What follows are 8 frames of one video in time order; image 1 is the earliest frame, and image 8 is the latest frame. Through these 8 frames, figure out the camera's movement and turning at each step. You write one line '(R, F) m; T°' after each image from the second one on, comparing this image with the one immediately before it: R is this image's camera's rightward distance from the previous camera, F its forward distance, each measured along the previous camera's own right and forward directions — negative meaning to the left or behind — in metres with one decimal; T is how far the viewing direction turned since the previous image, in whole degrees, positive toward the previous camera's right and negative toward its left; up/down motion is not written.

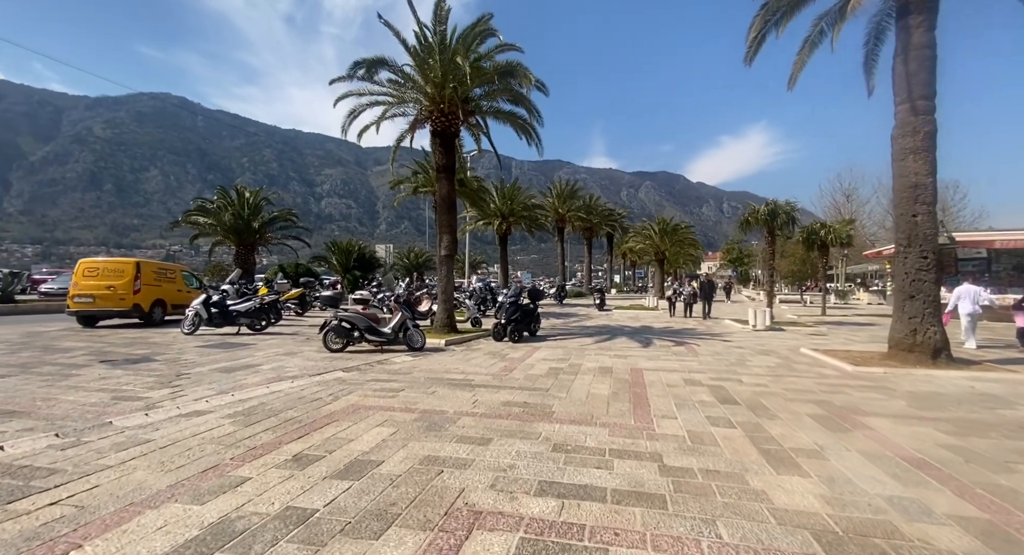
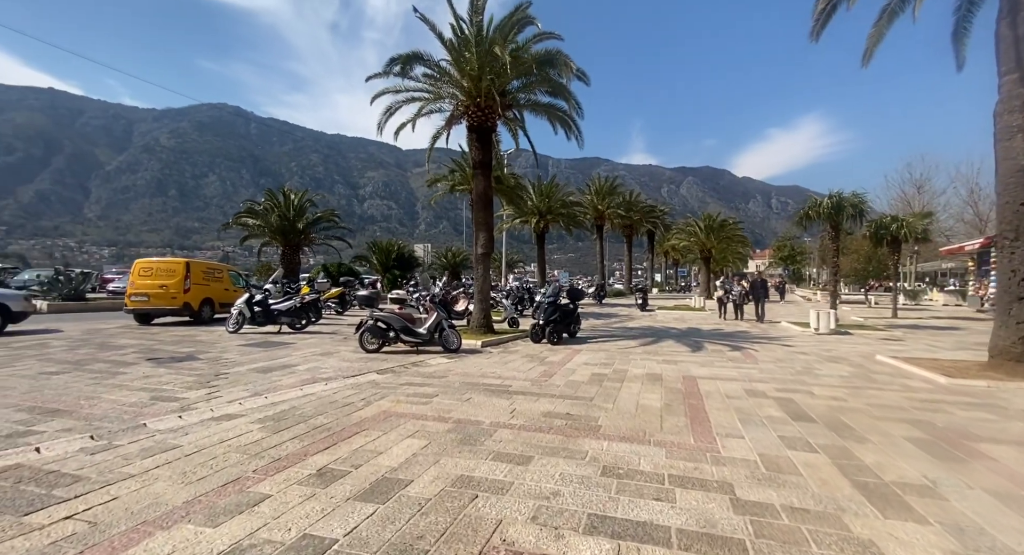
(0.0, +0.5) m; -4°
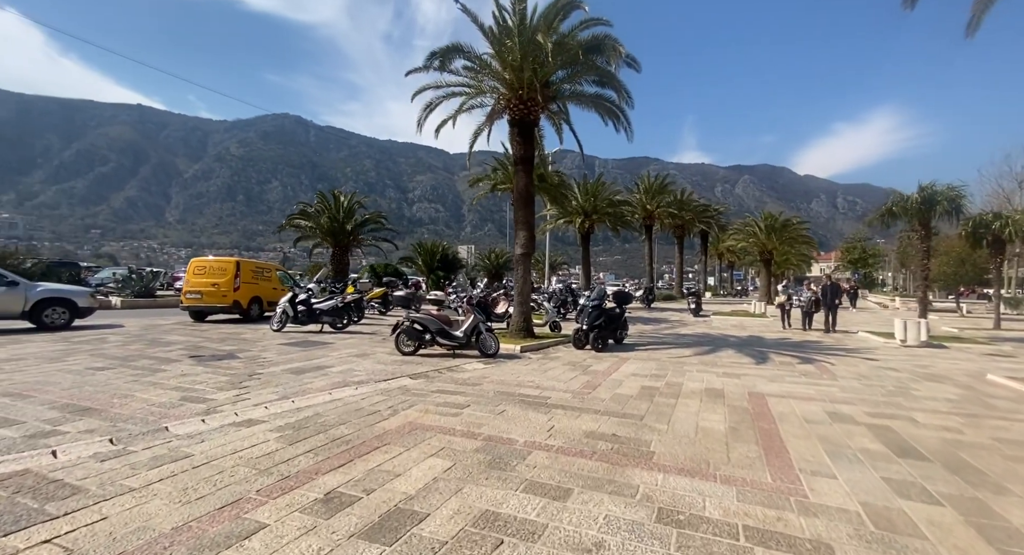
(+0.1, +0.6) m; -5°
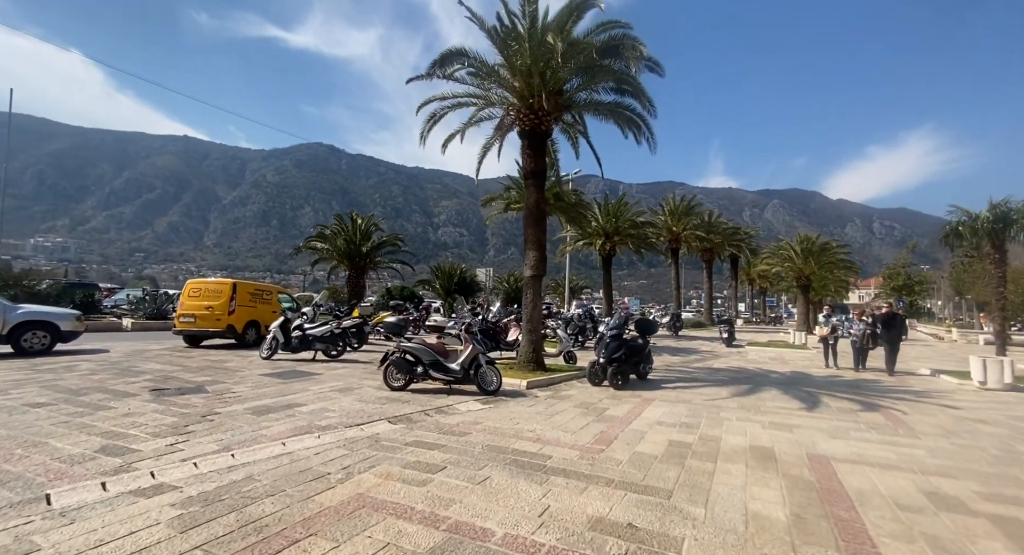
(+0.3, +1.3) m; -3°
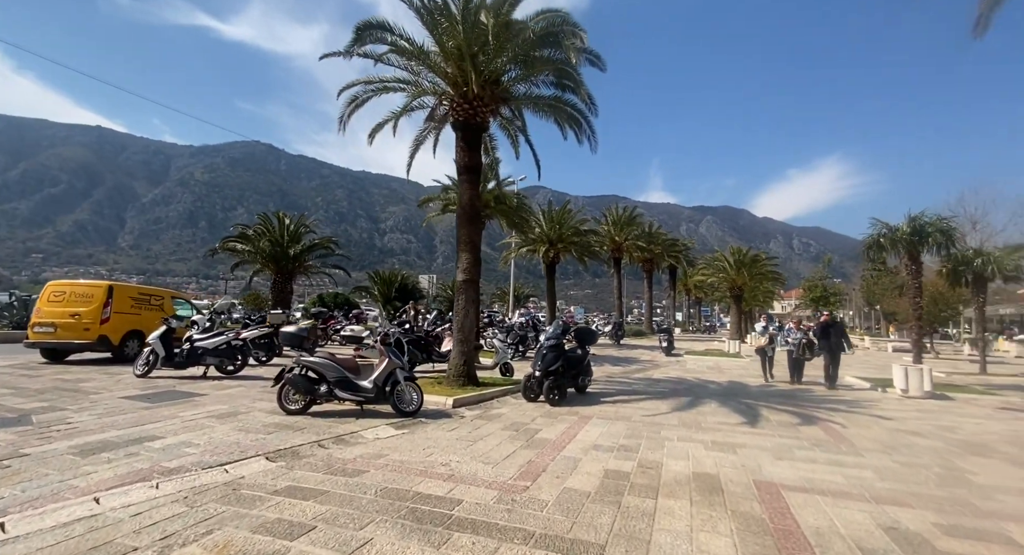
(+0.3, +0.9) m; +6°
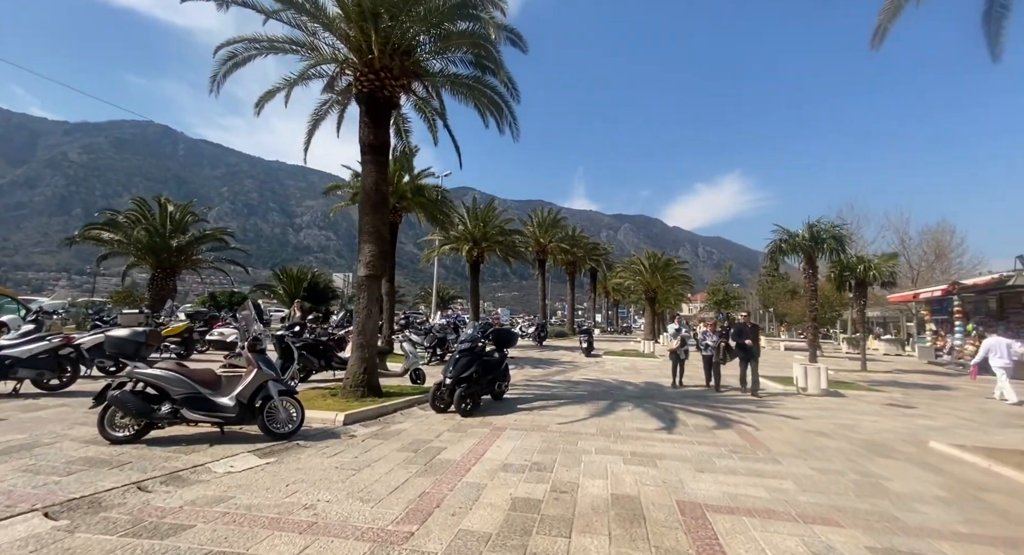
(+0.3, +0.9) m; +9°
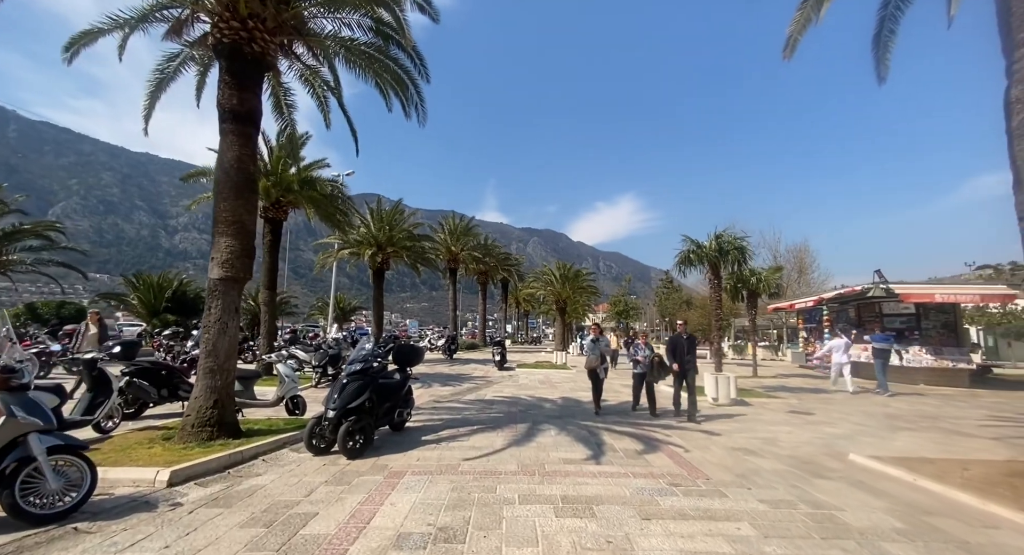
(0.0, +1.4) m; +11°
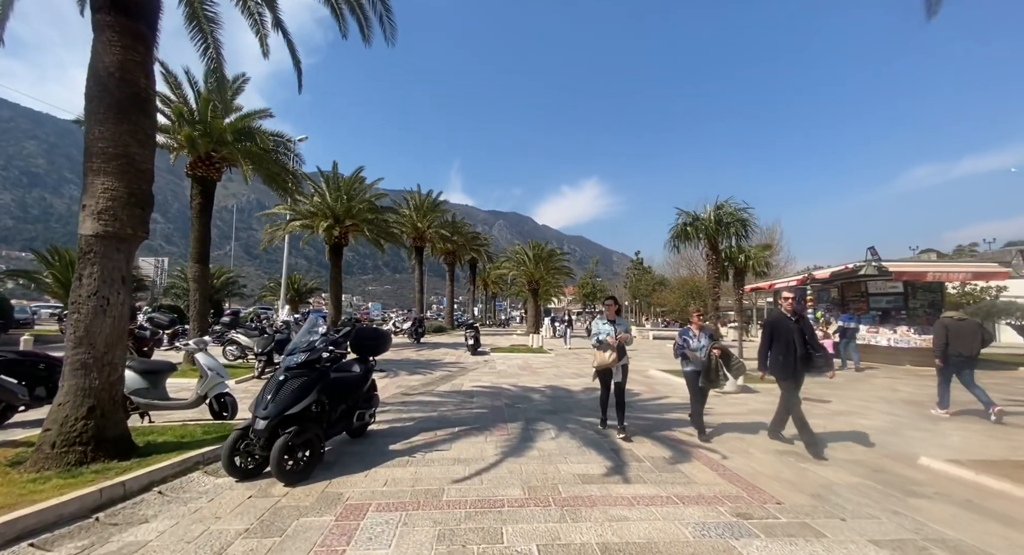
(-0.4, +1.9) m; +4°
